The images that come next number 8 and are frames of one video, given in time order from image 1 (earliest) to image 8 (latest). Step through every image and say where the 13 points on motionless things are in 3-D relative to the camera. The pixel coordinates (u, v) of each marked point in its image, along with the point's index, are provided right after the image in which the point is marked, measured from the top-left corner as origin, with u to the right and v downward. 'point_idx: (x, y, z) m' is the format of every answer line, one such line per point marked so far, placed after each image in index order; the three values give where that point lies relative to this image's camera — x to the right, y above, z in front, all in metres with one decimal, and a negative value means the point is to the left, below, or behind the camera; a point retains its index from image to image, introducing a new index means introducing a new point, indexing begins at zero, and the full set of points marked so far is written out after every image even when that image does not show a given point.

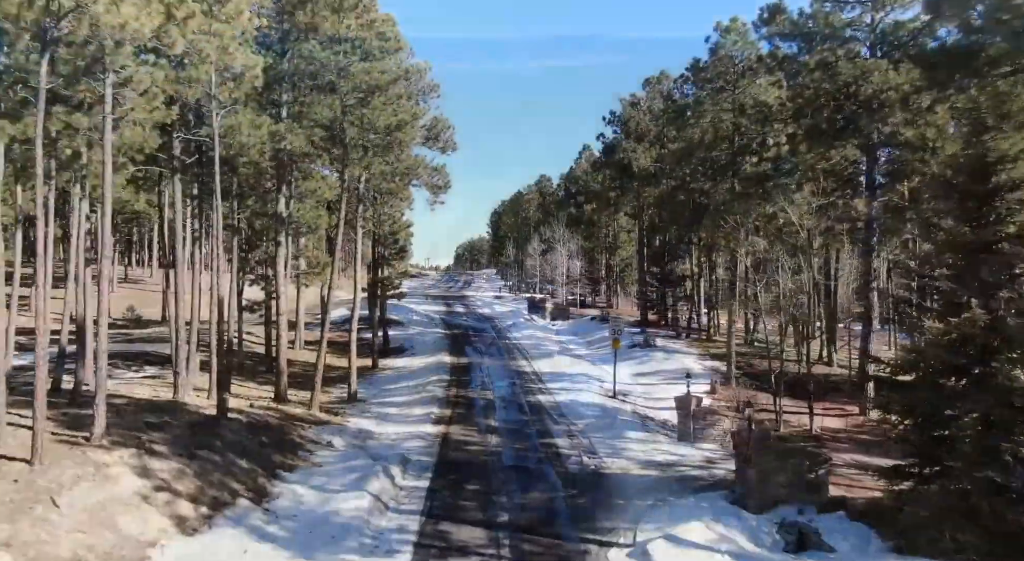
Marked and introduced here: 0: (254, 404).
0: (-5.9, -2.8, +18.9) m
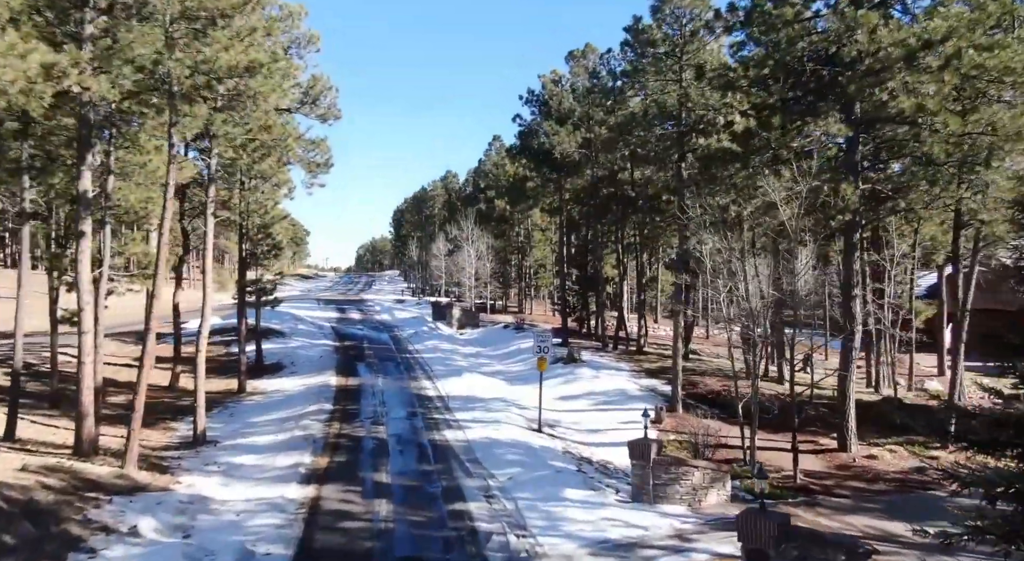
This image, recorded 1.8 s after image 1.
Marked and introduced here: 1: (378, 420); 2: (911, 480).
0: (-7.5, -2.9, +13.1) m
1: (-3.2, -3.3, +19.8) m
2: (+8.1, -4.1, +16.8) m
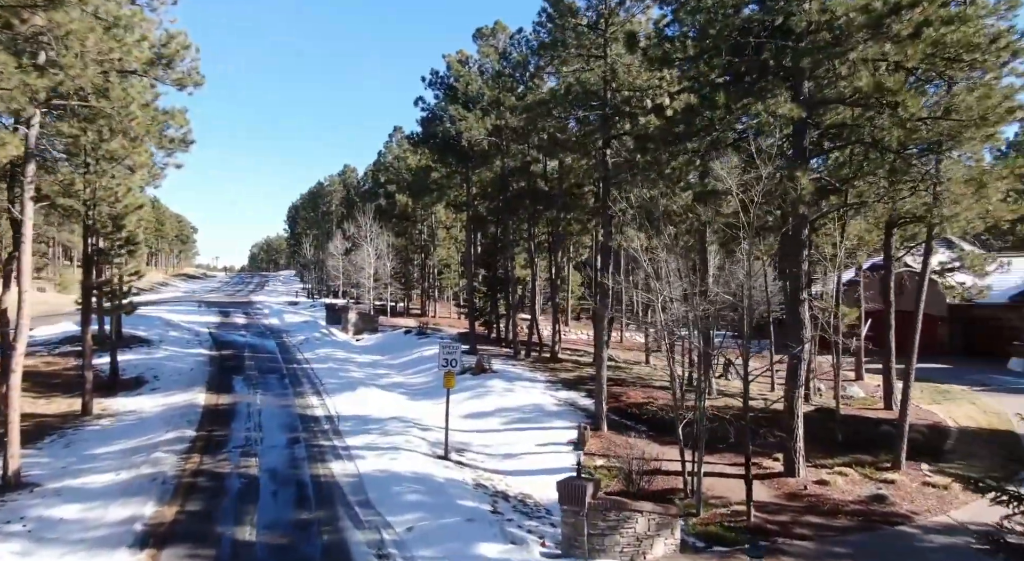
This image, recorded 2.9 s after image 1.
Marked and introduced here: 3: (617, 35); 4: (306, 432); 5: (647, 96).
0: (-8.7, -2.9, +9.2) m
1: (-5.2, -3.3, +16.4) m
2: (+6.4, -4.1, +14.7) m
3: (+2.4, +5.7, +19.3) m
4: (-4.4, -3.3, +17.8) m
5: (+3.1, +4.2, +18.9) m
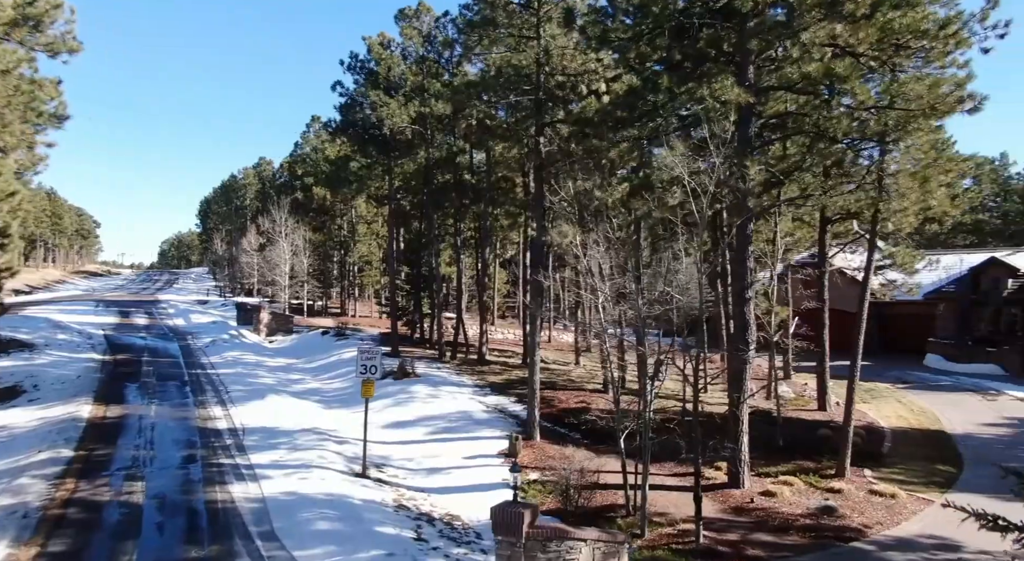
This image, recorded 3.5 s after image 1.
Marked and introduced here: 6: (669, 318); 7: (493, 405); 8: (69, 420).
0: (-9.4, -2.9, +6.9) m
1: (-6.5, -3.3, +14.4) m
2: (+5.2, -4.1, +13.7) m
3: (+0.8, +5.8, +17.9) m
4: (-5.9, -3.2, +15.8) m
5: (+1.5, +4.2, +17.6) m
6: (+3.1, -0.8, +16.4) m
7: (-0.5, -2.9, +19.6) m
8: (-9.7, -3.0, +18.1) m
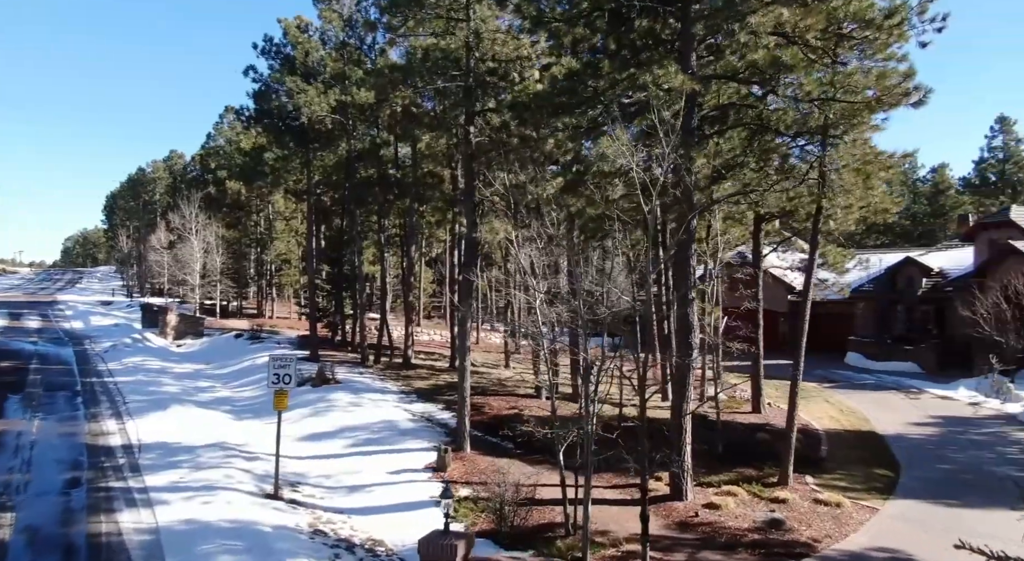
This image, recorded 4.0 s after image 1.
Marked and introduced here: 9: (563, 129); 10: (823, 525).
0: (-9.8, -2.9, +4.8) m
1: (-7.6, -3.3, +12.5) m
2: (+4.1, -4.1, +13.0) m
3: (-0.6, +5.8, +16.7) m
4: (-7.1, -3.2, +14.0) m
5: (+0.1, +4.2, +16.5) m
6: (+1.8, -0.8, +15.4) m
7: (-2.1, -2.9, +18.3) m
8: (-11.1, -3.0, +16.0) m
9: (+0.9, +2.7, +14.7) m
10: (+5.5, -4.3, +14.6) m
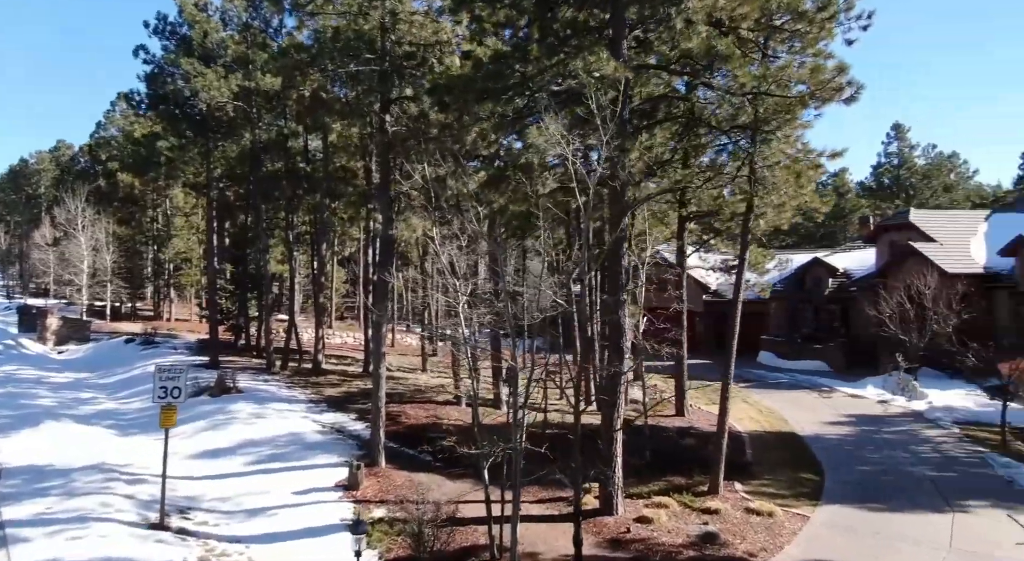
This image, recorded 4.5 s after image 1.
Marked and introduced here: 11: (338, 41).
0: (-10.0, -2.9, +2.7) m
1: (-8.7, -3.3, +10.6) m
2: (+2.9, -4.1, +12.2) m
3: (-2.1, +5.8, +15.5) m
4: (-8.3, -3.2, +12.2) m
5: (-1.4, +4.2, +15.3) m
6: (+0.4, -0.8, +14.4) m
7: (-3.7, -2.9, +16.9) m
8: (-12.5, -3.0, +13.6) m
9: (-0.4, +2.7, +13.6) m
10: (+4.2, -4.3, +14.0) m
11: (-3.2, +4.4, +15.2) m
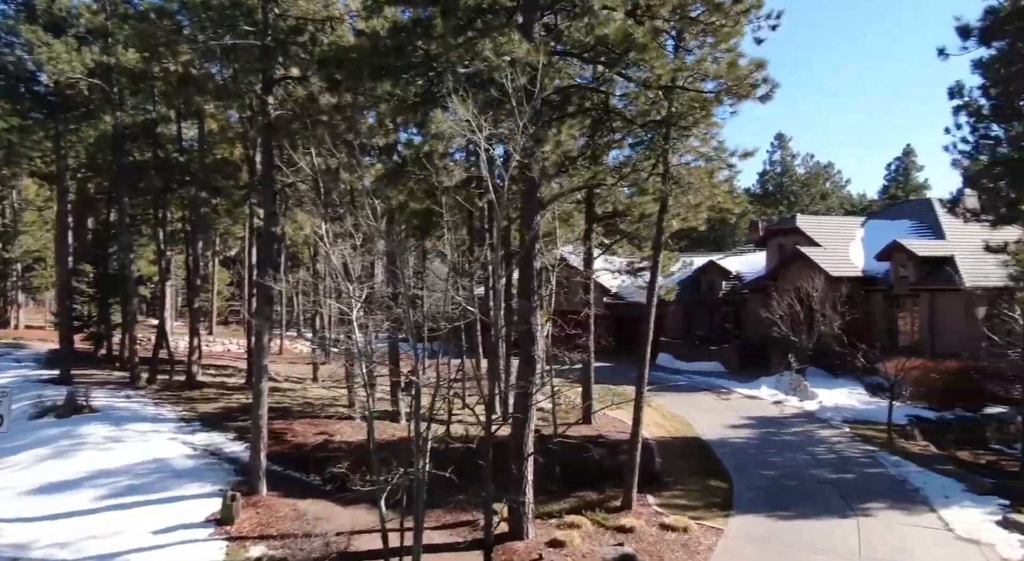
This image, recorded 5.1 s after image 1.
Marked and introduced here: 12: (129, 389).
0: (-10.1, -2.9, +0.2) m
1: (-9.7, -3.3, +8.2) m
2: (+1.6, -4.2, +11.2) m
3: (-3.8, +5.7, +13.9) m
4: (-9.5, -3.3, +9.8) m
5: (-3.1, +4.2, +13.8) m
6: (-1.2, -0.8, +13.1) m
7: (-5.6, -3.0, +15.1) m
8: (-13.9, -3.1, +10.7) m
9: (-1.9, +2.6, +12.3) m
10: (+2.6, -4.4, +13.2) m
11: (-4.8, +4.3, +13.5) m
12: (-9.1, -2.5, +20.0) m
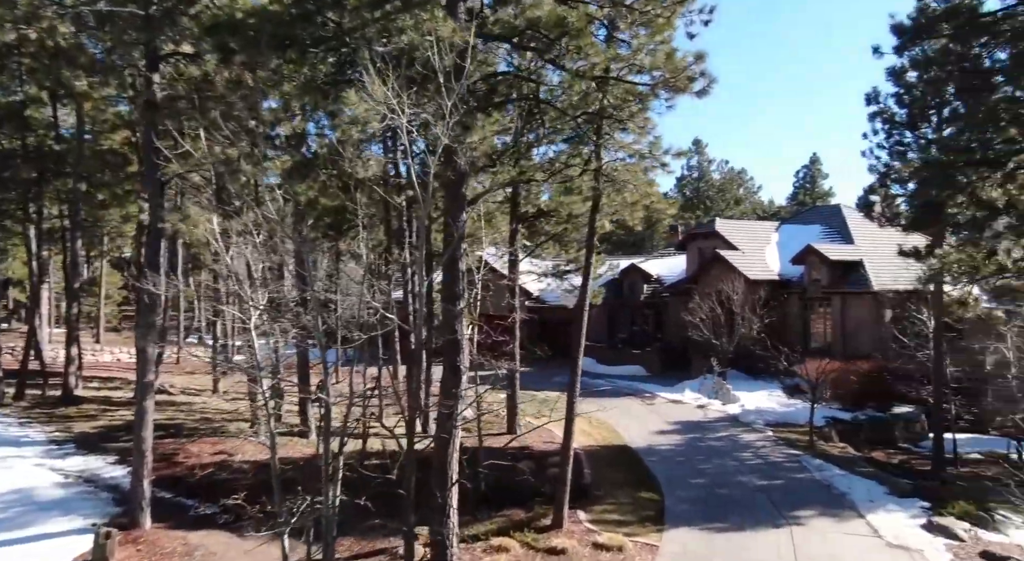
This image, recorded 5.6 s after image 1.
0: (-9.9, -2.9, -1.9) m
1: (-10.3, -3.3, +6.1) m
2: (+0.7, -4.2, +10.2) m
3: (-5.0, +5.7, +12.4) m
4: (-10.3, -3.3, +7.7) m
5: (-4.2, +4.1, +12.4) m
6: (-2.3, -0.9, +11.8) m
7: (-6.9, -3.0, +13.3) m
8: (-14.7, -3.1, +8.3) m
9: (-2.9, +2.6, +10.9) m
10: (+1.5, -4.4, +12.3) m
11: (-6.0, +4.3, +11.9) m
12: (-10.8, -2.6, +17.9) m
